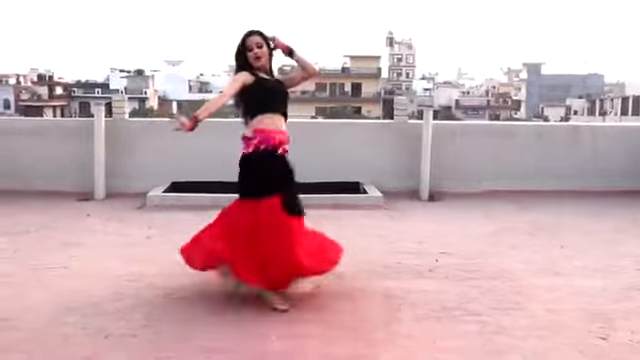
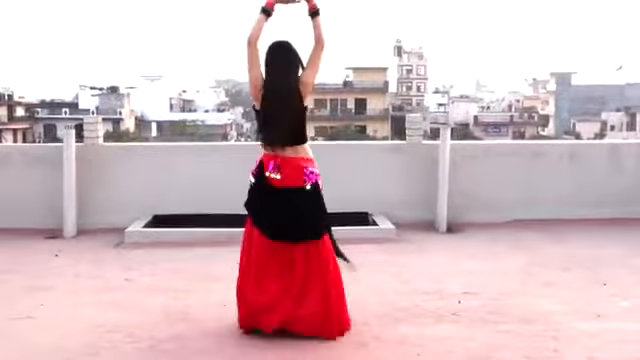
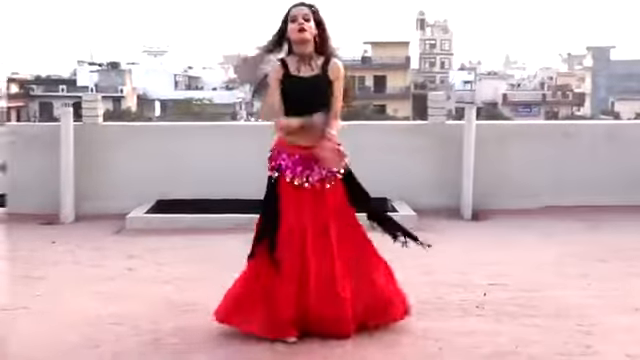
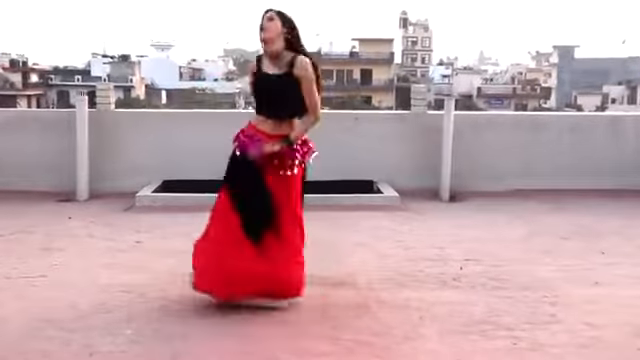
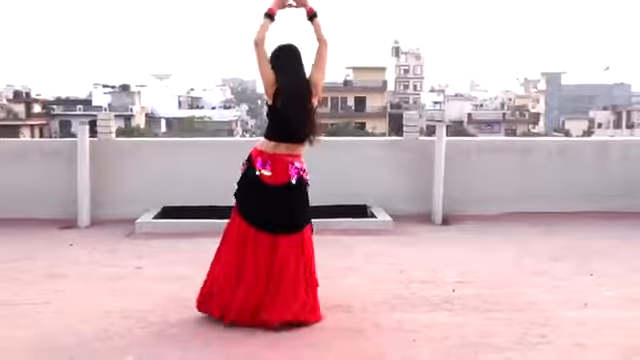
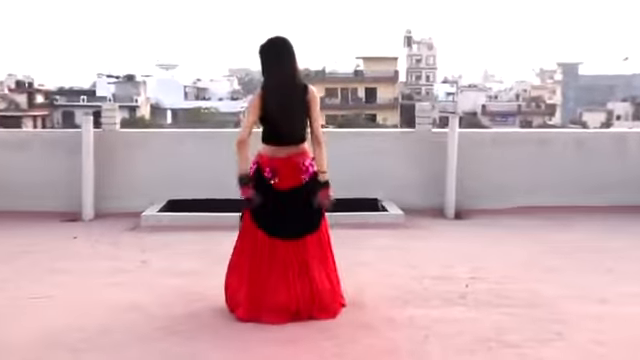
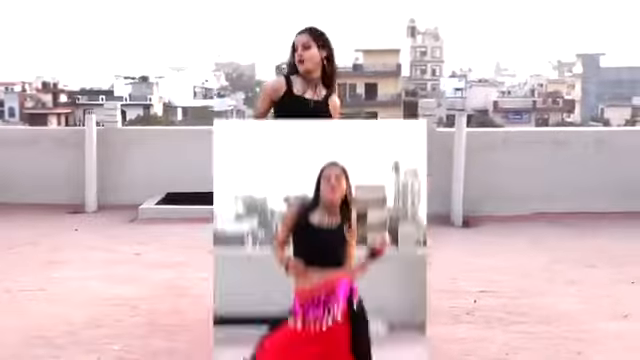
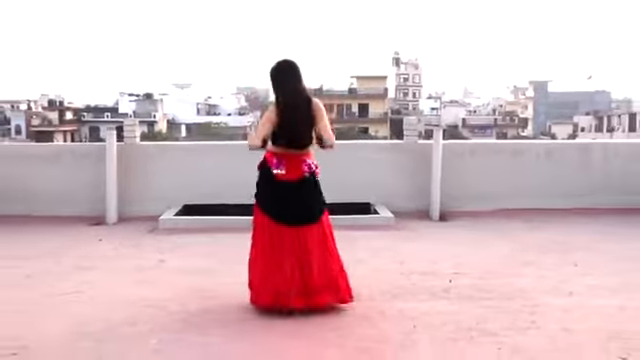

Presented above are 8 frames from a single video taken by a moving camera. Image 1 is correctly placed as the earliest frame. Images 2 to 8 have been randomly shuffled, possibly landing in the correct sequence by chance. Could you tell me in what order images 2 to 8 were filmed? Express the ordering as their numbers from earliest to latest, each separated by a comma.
4, 2, 5, 8, 6, 3, 7
